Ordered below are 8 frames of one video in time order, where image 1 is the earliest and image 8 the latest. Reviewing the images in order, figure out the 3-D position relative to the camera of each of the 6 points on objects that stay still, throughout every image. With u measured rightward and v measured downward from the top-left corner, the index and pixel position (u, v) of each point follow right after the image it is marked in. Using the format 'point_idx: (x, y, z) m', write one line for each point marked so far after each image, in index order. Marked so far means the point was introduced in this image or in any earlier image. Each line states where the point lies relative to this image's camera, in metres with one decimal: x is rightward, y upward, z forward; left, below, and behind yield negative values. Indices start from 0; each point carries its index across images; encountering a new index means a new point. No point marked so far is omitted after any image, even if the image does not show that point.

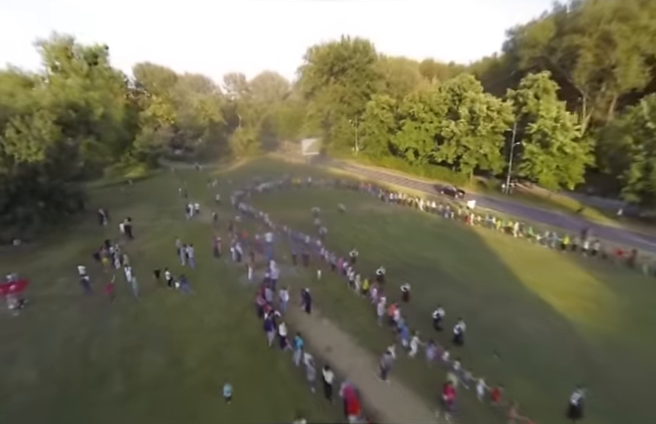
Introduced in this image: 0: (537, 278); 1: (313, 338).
0: (+7.2, -2.3, +12.2) m
1: (-0.4, -3.3, +8.8) m
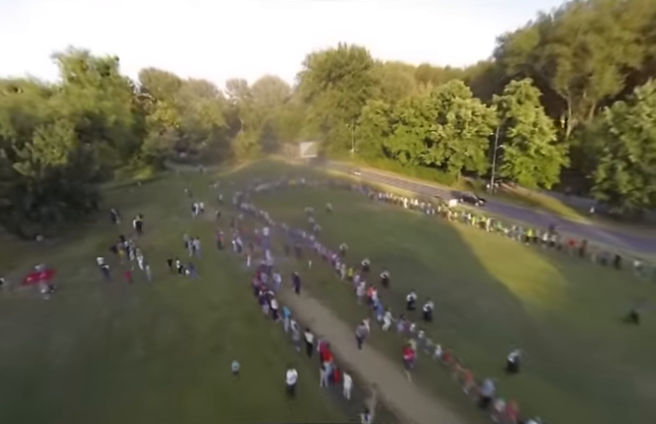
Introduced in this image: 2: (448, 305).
0: (+6.8, -2.1, +13.9) m
1: (-0.8, -3.1, +10.5) m
2: (+4.0, -3.1, +11.6) m
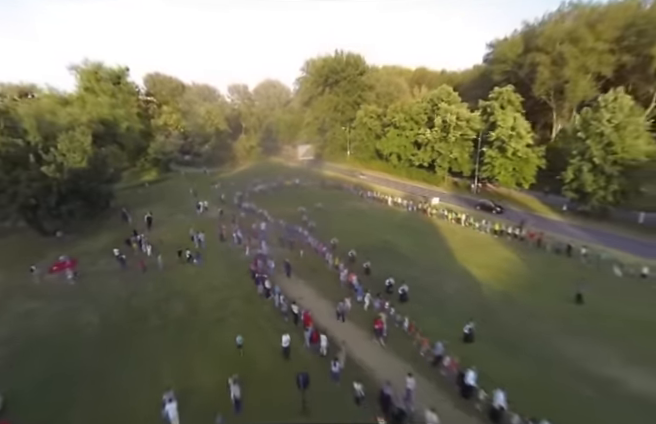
0: (+6.3, -1.9, +15.7) m
1: (-1.4, -2.9, +12.4) m
2: (+3.5, -2.9, +13.5) m
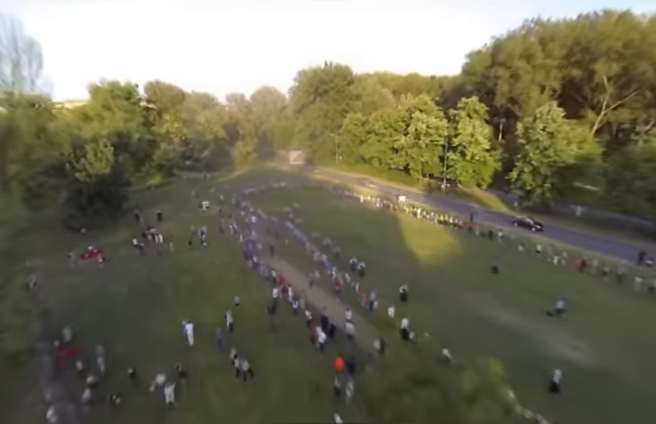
0: (+5.1, -1.6, +19.6) m
1: (-2.6, -2.7, +16.3) m
2: (+2.3, -2.6, +17.3) m
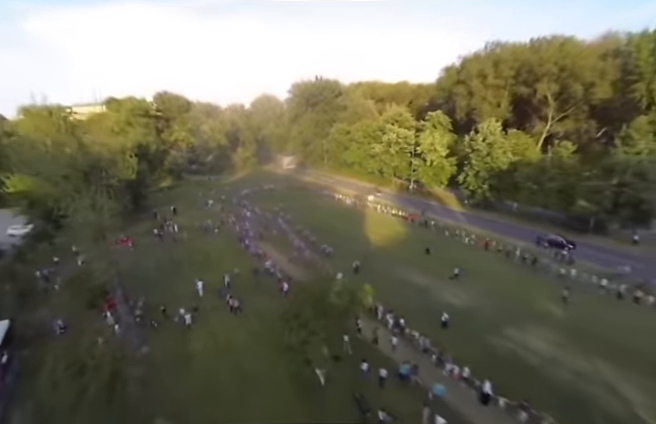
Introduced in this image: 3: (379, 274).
0: (+3.5, -1.3, +25.0) m
1: (-4.2, -2.4, +21.8) m
2: (+0.7, -2.3, +22.8) m
3: (+2.6, -3.4, +18.6) m
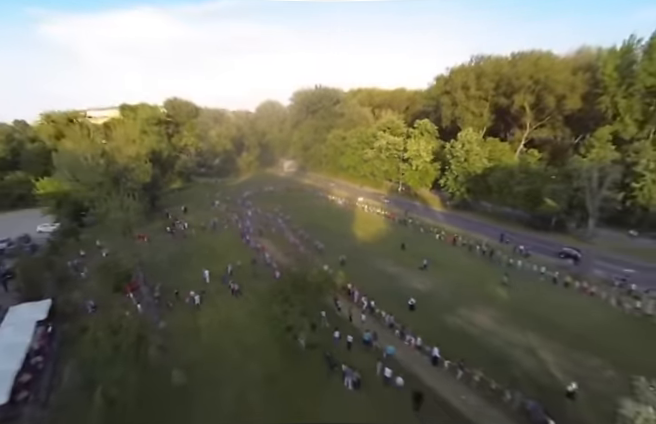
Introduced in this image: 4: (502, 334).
0: (+2.8, -1.3, +28.0) m
1: (-4.9, -2.4, +25.0) m
2: (0.0, -2.3, +25.9) m
3: (+1.9, -3.3, +21.6) m
4: (+7.4, -5.1, +14.8) m
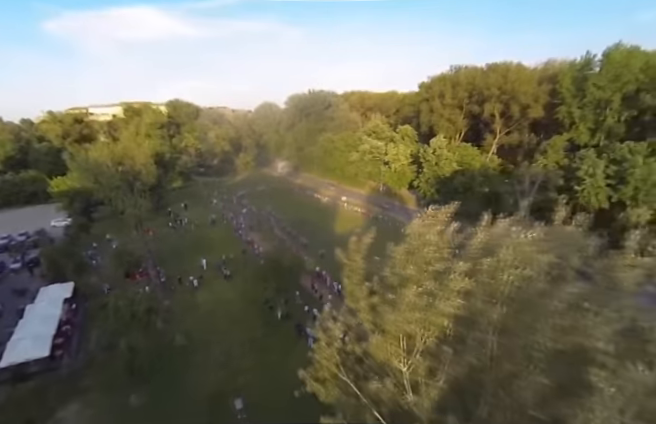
0: (+1.4, -1.1, +31.6) m
1: (-6.3, -2.2, +28.6) m
2: (-1.4, -2.1, +29.4) m
3: (+0.4, -3.2, +25.2) m
4: (+5.9, -5.1, +18.4) m
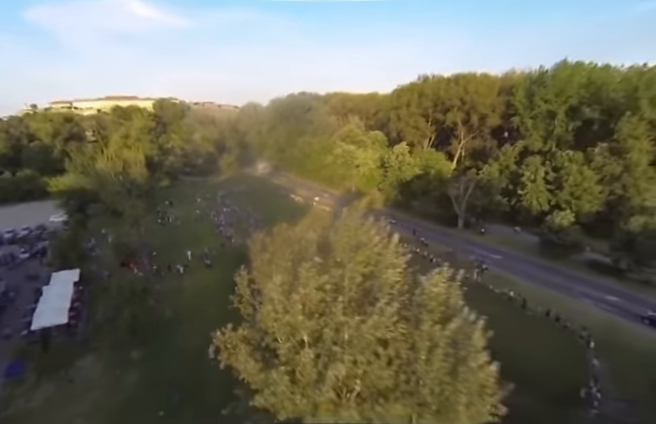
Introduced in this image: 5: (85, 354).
0: (-1.3, -1.0, +35.7) m
1: (-8.9, -2.0, +32.5) m
2: (-4.1, -2.0, +33.5) m
3: (-2.1, -3.1, +29.3) m
4: (+3.5, -5.1, +22.6) m
5: (-10.9, -6.4, +15.6) m
